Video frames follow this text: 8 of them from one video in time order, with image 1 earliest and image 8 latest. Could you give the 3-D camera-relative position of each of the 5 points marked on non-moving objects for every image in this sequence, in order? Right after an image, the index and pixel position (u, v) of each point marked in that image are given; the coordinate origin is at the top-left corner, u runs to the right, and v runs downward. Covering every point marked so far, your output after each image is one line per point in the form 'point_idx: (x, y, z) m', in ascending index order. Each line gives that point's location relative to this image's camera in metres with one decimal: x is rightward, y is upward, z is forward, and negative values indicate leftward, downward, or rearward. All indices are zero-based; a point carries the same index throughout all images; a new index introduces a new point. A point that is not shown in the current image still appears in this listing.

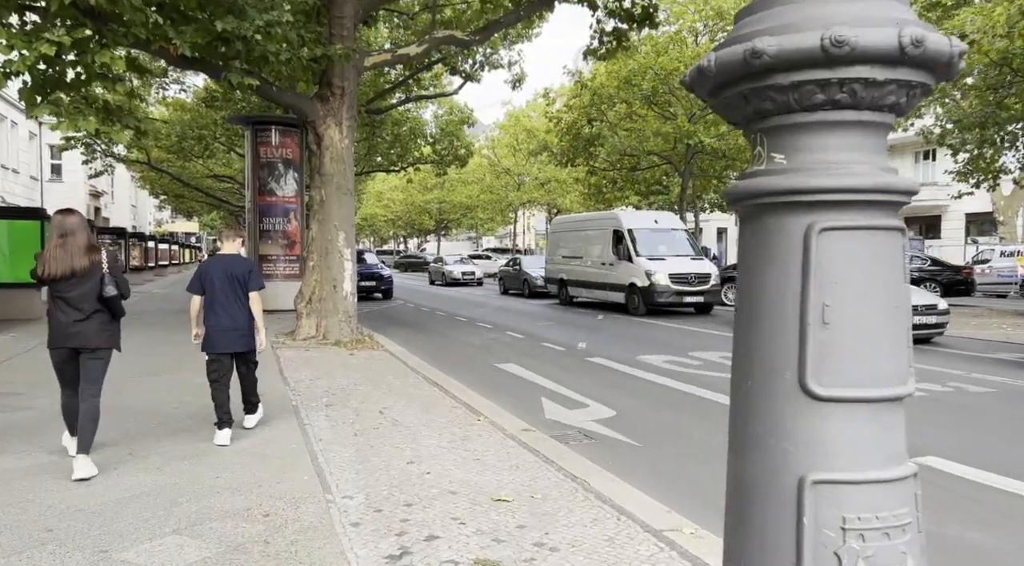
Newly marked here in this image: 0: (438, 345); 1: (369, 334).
0: (-1.2, -1.0, +12.3) m
1: (-2.4, -0.9, +12.1) m
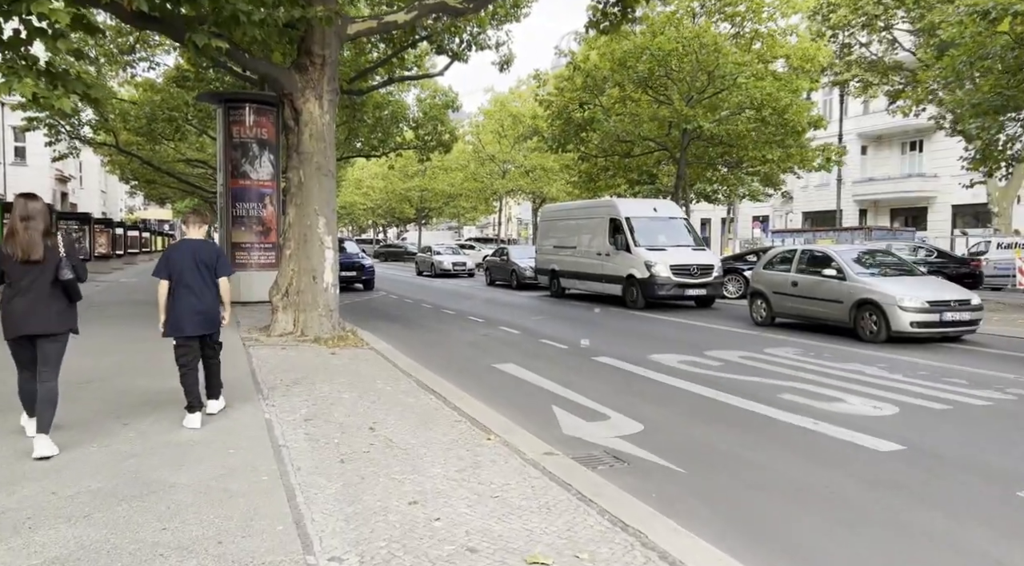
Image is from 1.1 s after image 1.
0: (-1.3, -0.9, +11.3) m
1: (-2.4, -0.7, +11.0) m
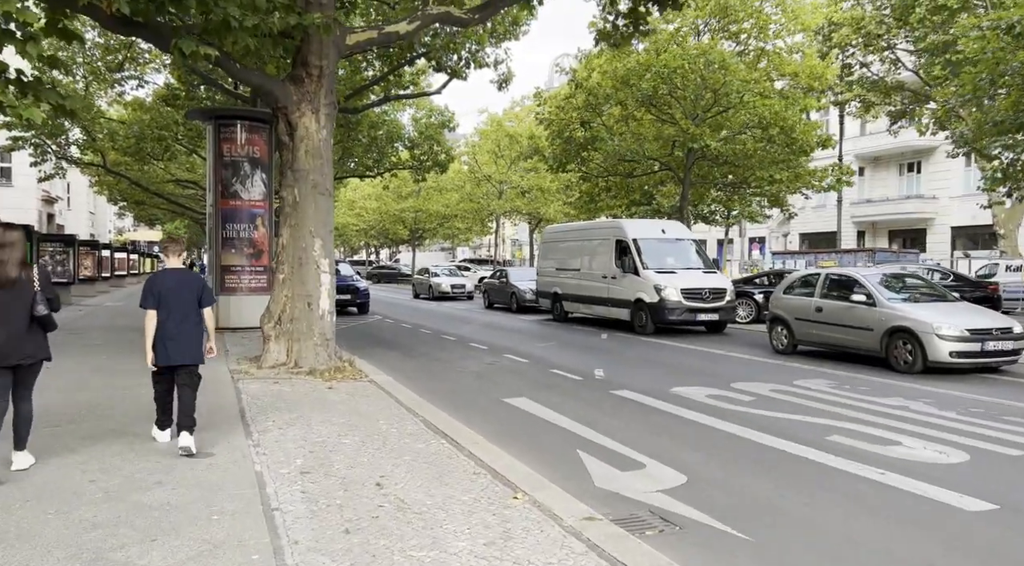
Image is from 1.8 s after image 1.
0: (-1.2, -1.3, +10.5) m
1: (-2.3, -1.1, +10.2) m
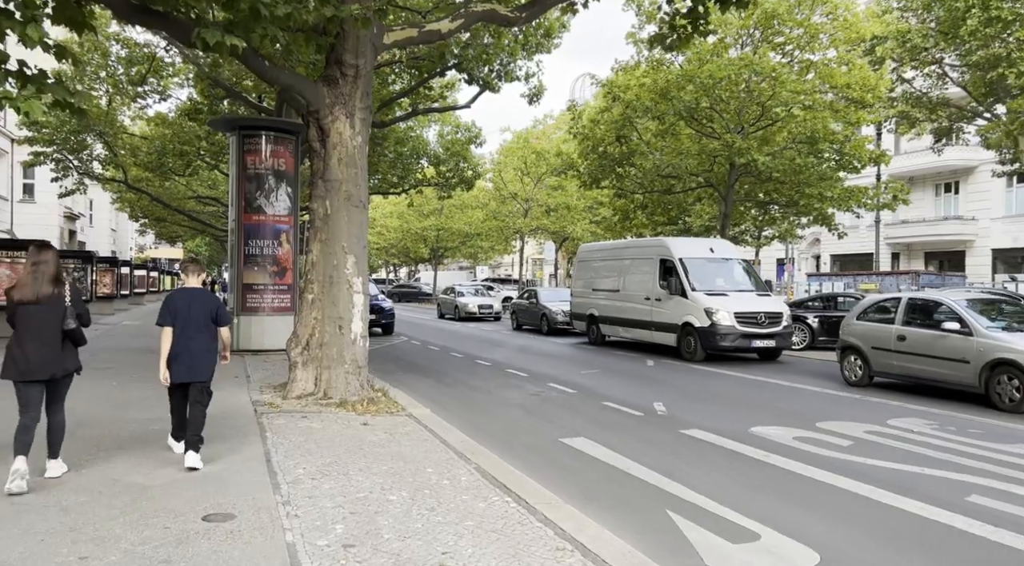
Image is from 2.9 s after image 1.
0: (-0.5, -1.6, +9.5) m
1: (-1.6, -1.4, +9.3) m
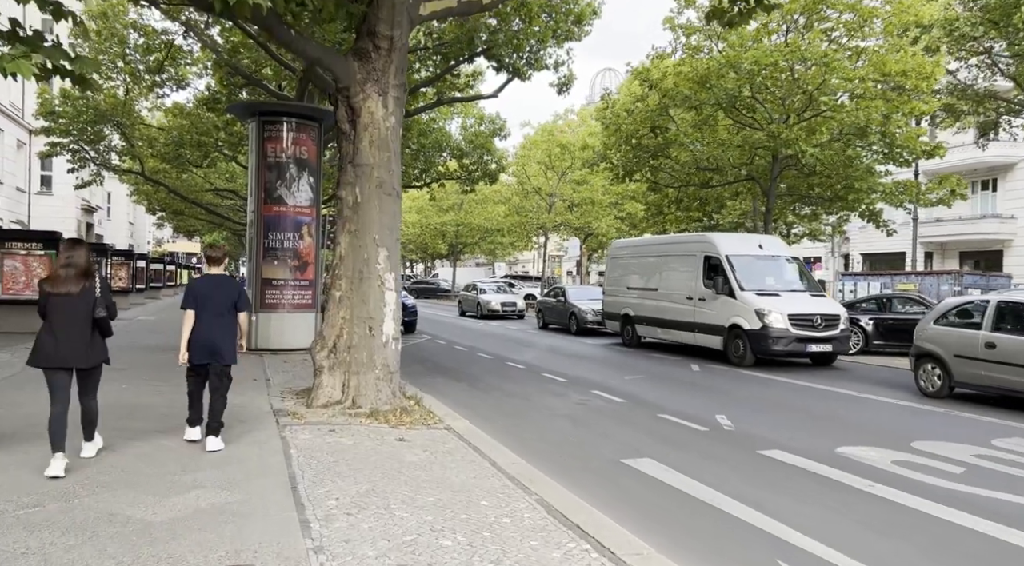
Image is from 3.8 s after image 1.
0: (0.0, -1.6, +8.6) m
1: (-1.1, -1.3, +8.4) m
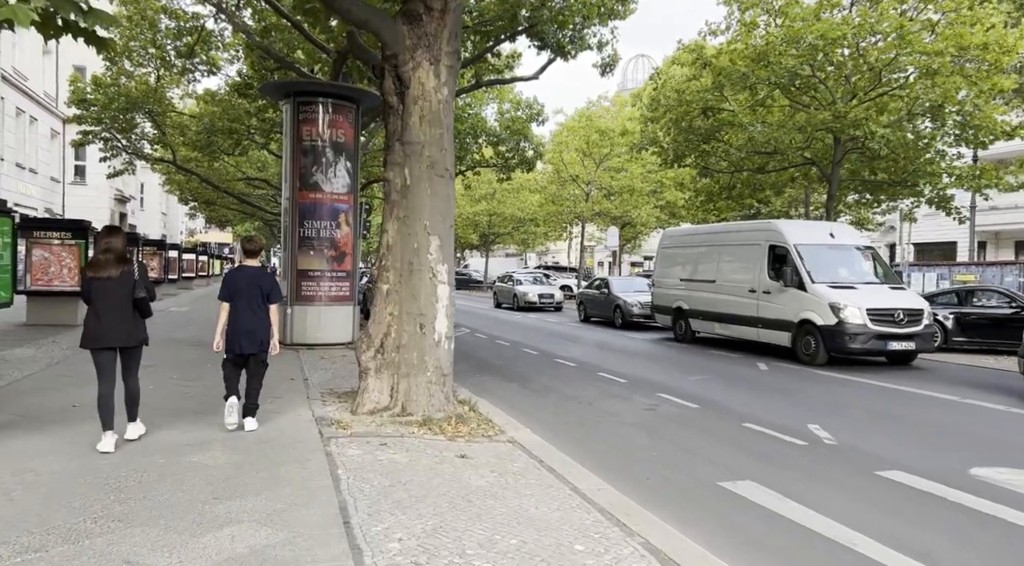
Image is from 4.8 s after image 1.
0: (+0.7, -1.5, +7.7) m
1: (-0.4, -1.2, +7.5) m
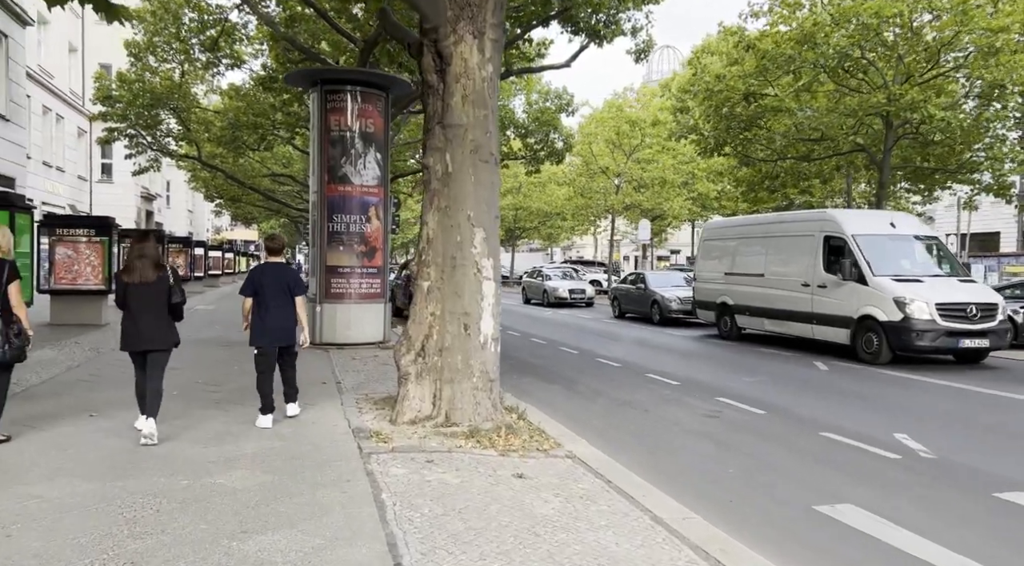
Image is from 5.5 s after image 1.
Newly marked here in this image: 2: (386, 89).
0: (+1.2, -1.4, +7.0) m
1: (+0.1, -1.2, +6.9) m
2: (-2.2, +3.3, +12.5) m
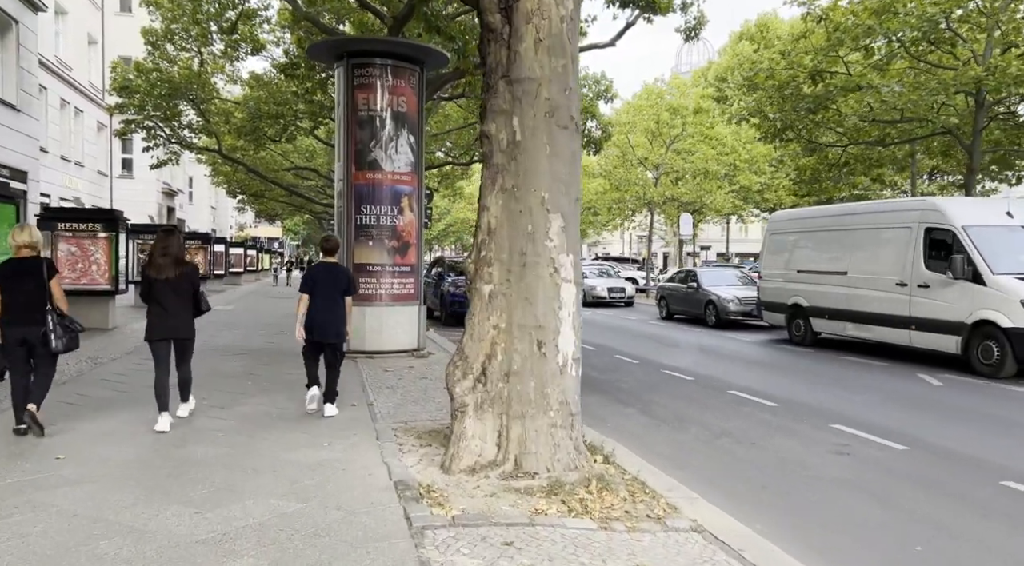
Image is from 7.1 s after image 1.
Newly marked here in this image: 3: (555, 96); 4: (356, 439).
0: (+1.8, -1.4, +5.4) m
1: (+0.7, -1.2, +5.3) m
2: (-1.4, +3.3, +11.0) m
3: (+0.3, +1.2, +4.9) m
4: (-1.3, -1.2, +5.7) m
